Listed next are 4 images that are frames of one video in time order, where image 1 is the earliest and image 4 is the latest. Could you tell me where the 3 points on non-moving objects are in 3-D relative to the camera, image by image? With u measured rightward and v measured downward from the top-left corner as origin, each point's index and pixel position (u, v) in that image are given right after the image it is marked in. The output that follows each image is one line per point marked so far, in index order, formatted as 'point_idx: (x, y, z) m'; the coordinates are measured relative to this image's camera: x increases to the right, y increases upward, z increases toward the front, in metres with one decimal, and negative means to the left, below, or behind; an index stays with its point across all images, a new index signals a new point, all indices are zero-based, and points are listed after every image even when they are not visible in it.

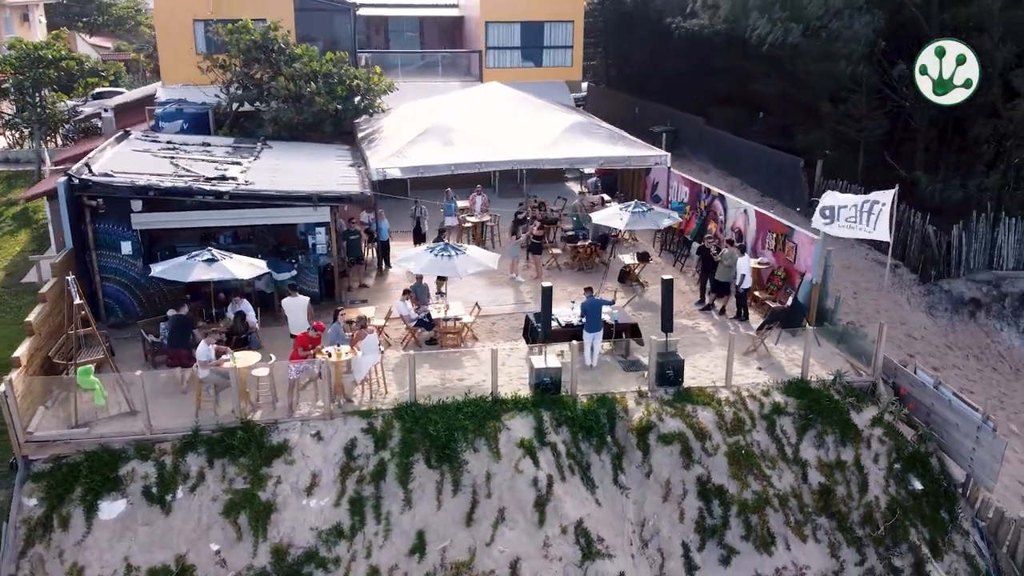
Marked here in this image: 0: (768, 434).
0: (+3.6, -2.1, +13.1) m
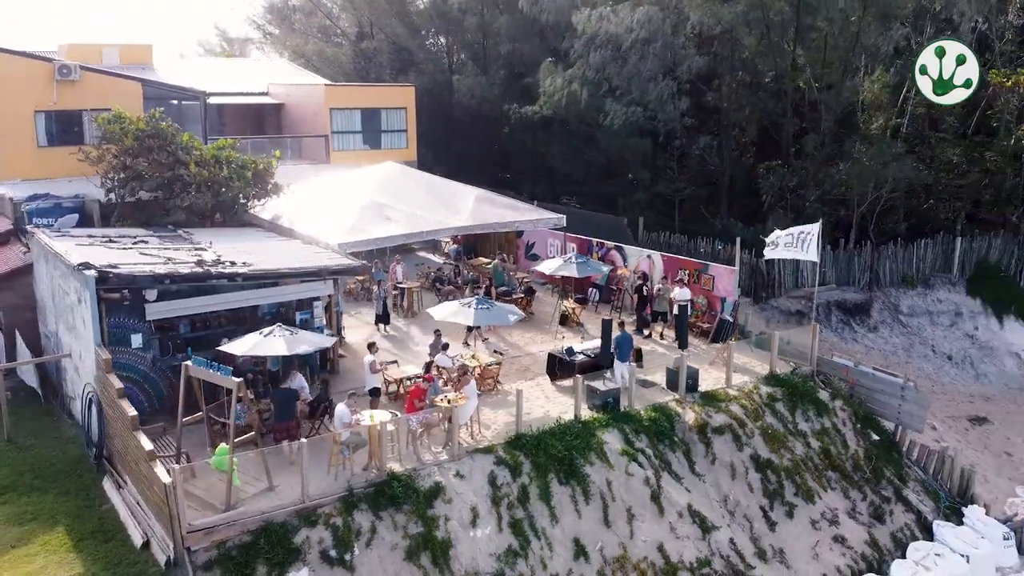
0: (+4.8, -2.3, +16.8) m
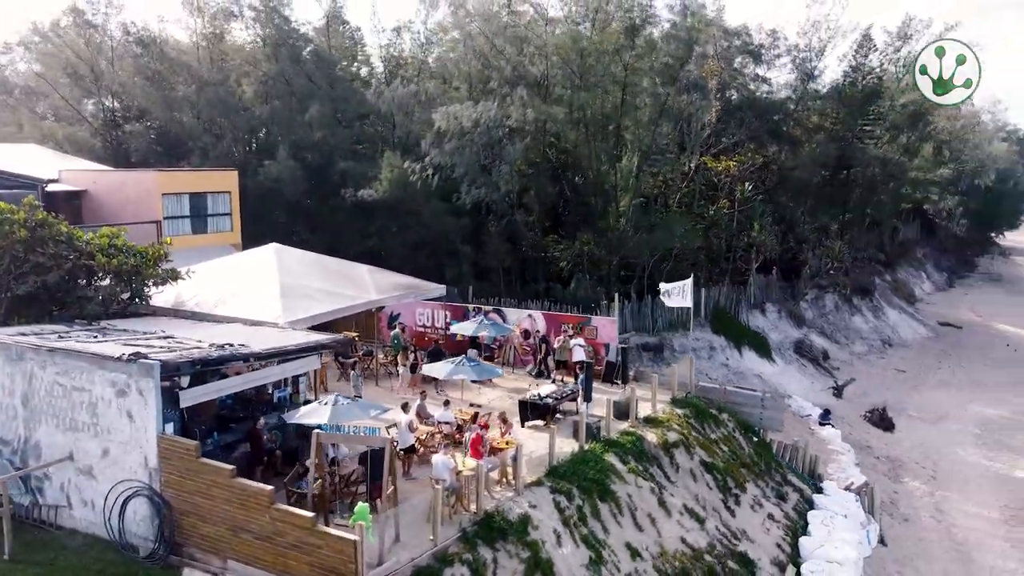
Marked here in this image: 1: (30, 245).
0: (+4.2, -3.2, +20.8) m
1: (-10.3, +0.9, +19.7) m
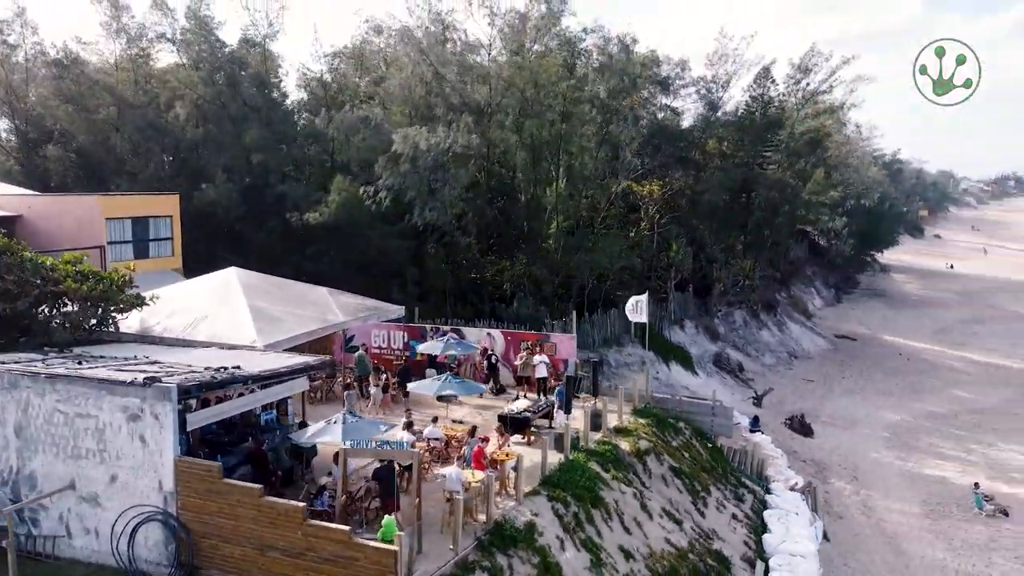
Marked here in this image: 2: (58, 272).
0: (+3.5, -3.6, +22.0) m
1: (-10.7, +0.4, +19.1) m
2: (-9.8, +0.3, +19.9) m
